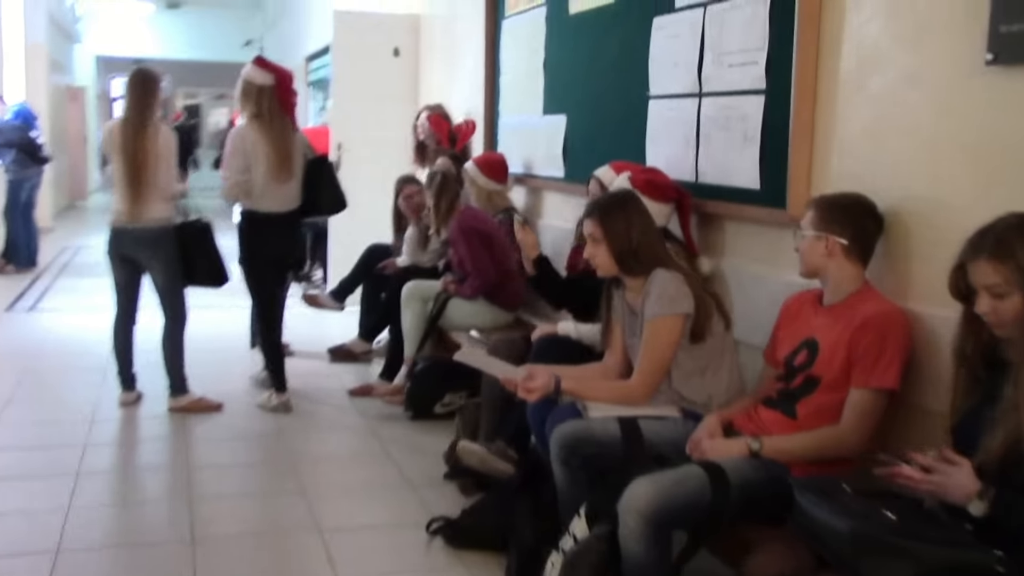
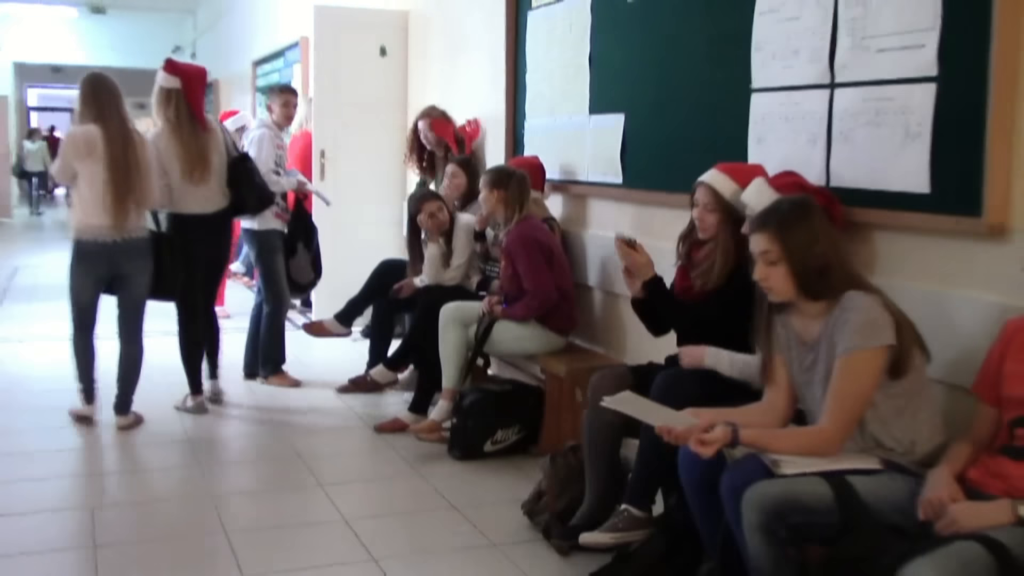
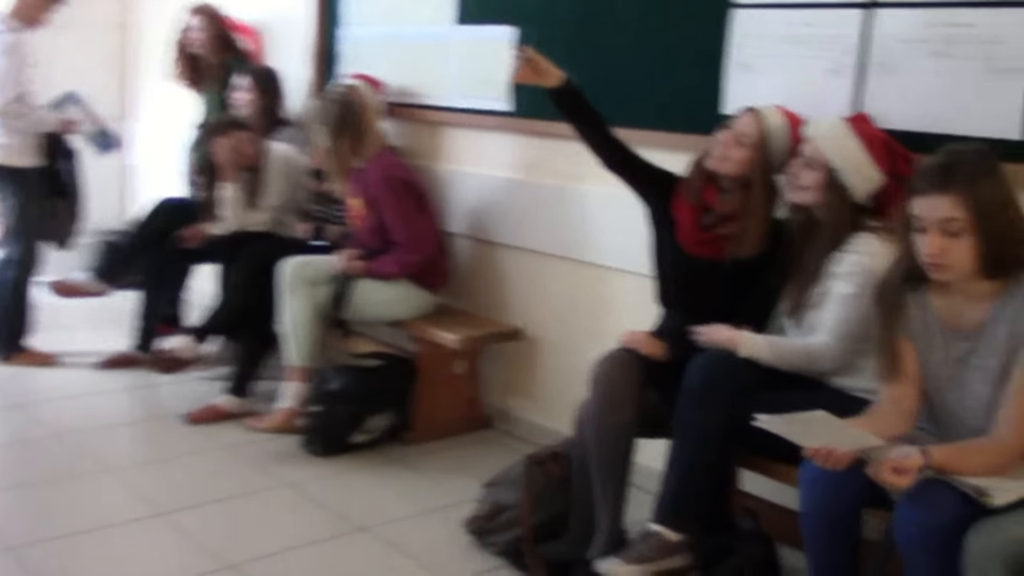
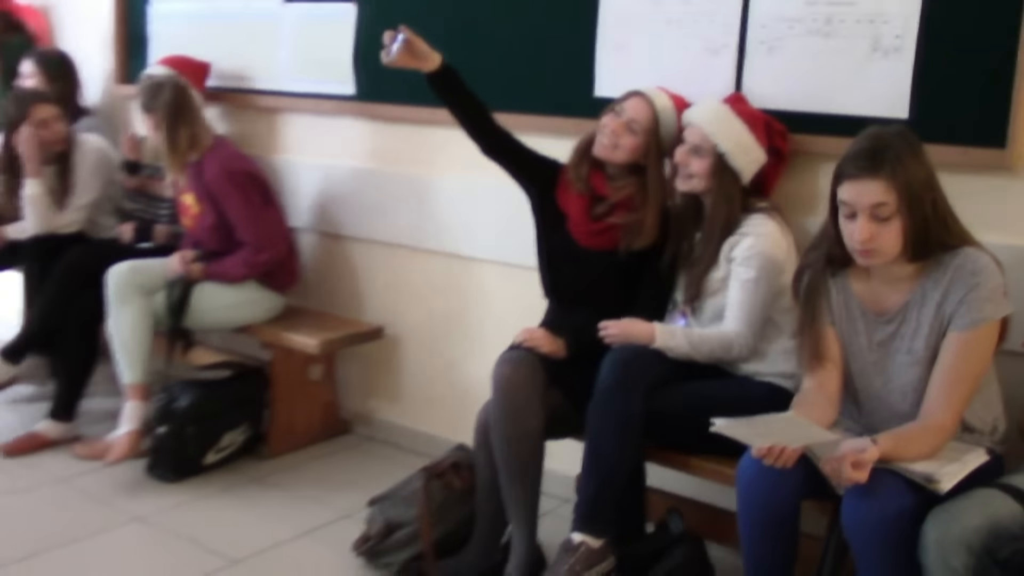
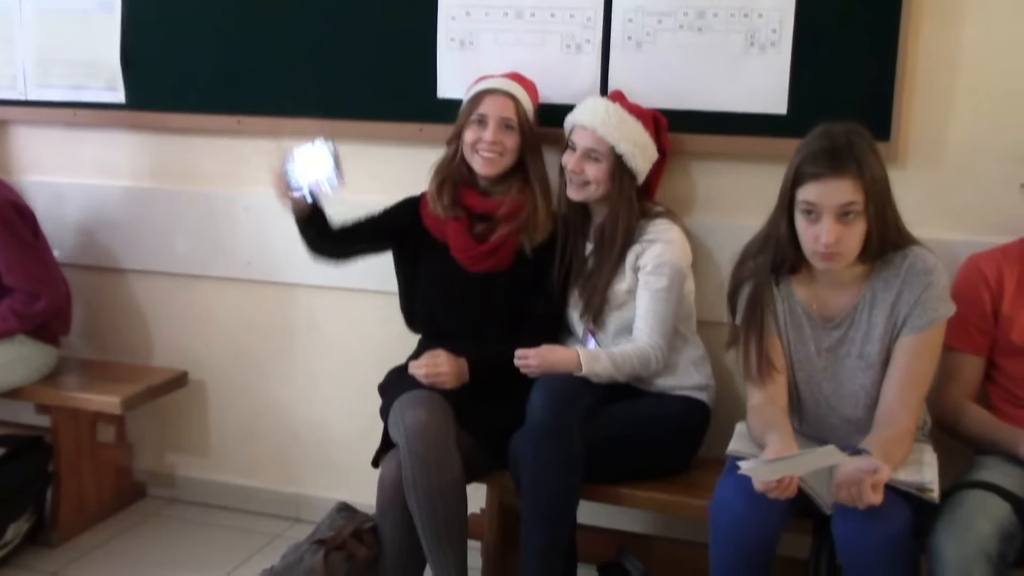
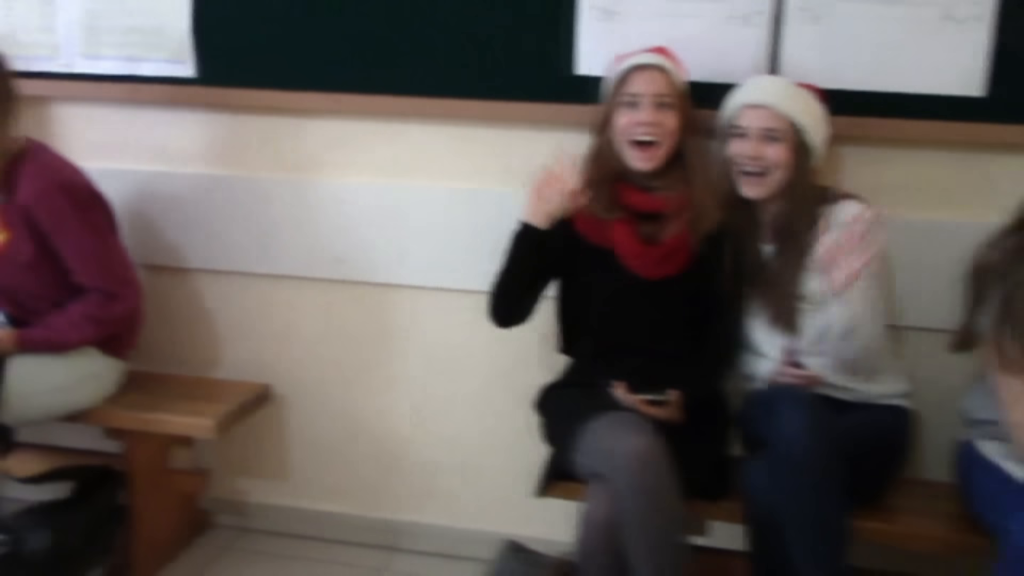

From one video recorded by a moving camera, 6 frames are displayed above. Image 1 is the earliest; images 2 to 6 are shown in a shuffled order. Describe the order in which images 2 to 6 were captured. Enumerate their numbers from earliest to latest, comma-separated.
2, 3, 4, 5, 6
